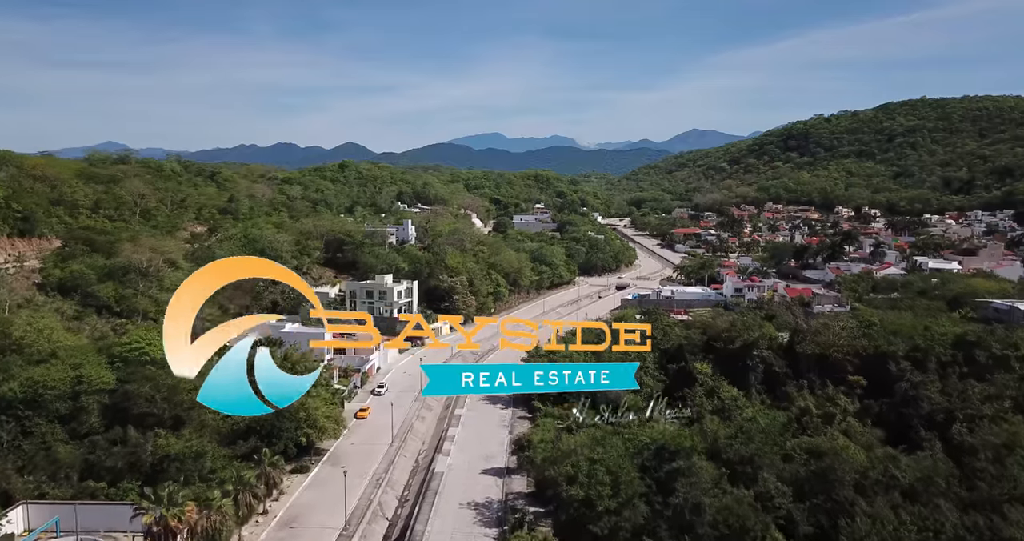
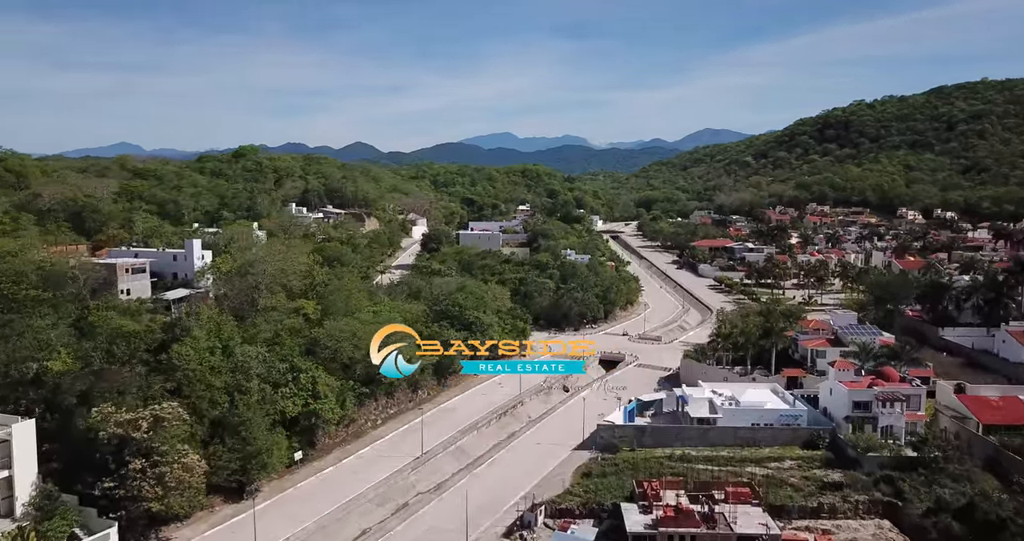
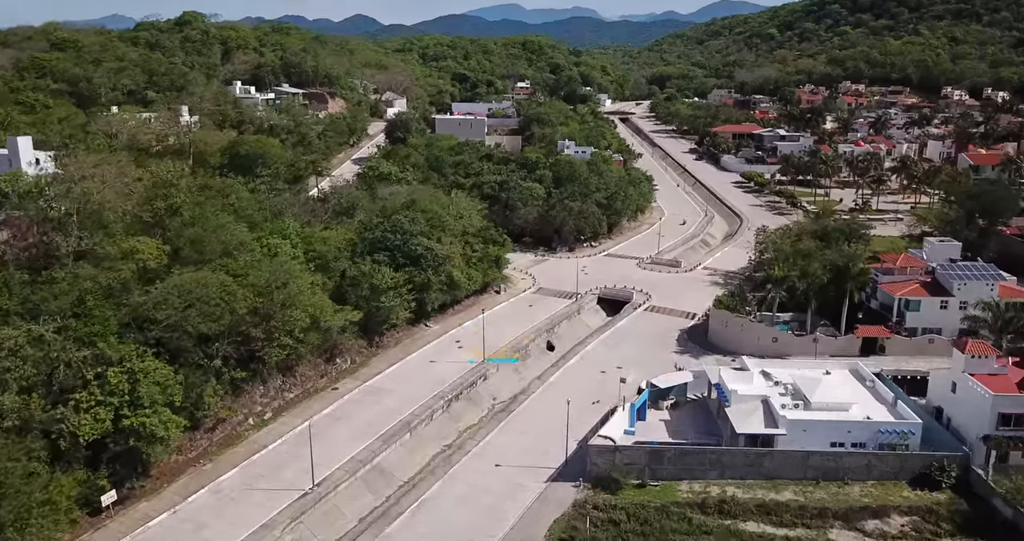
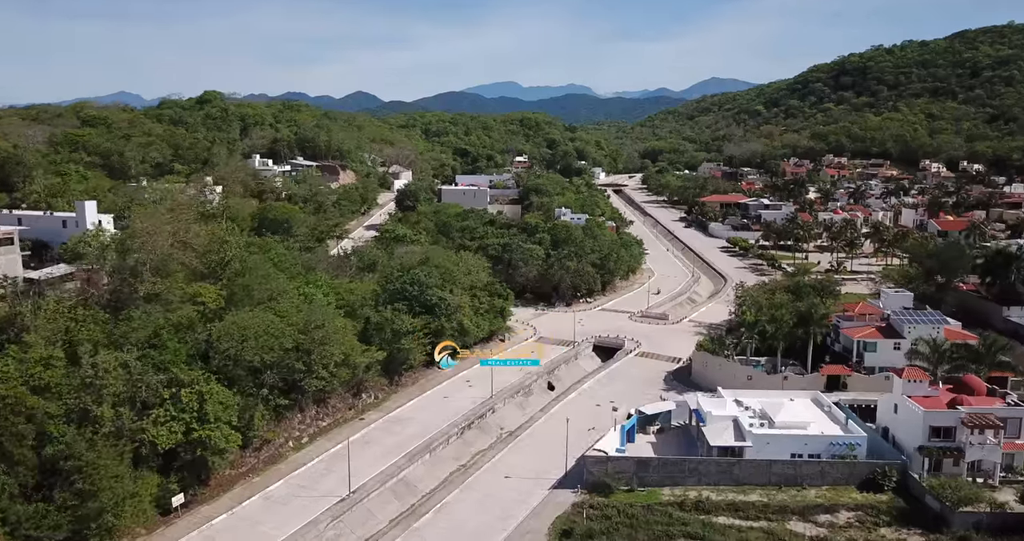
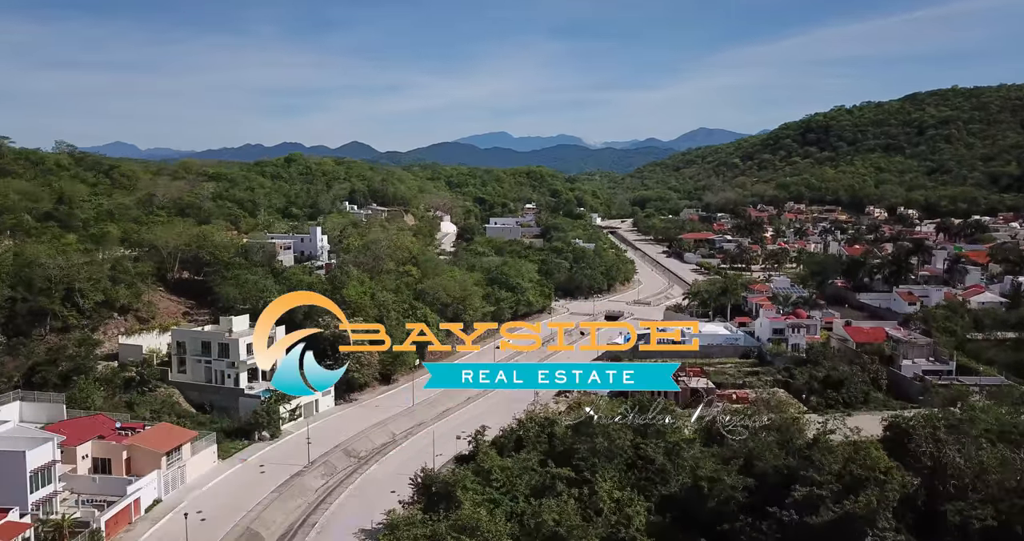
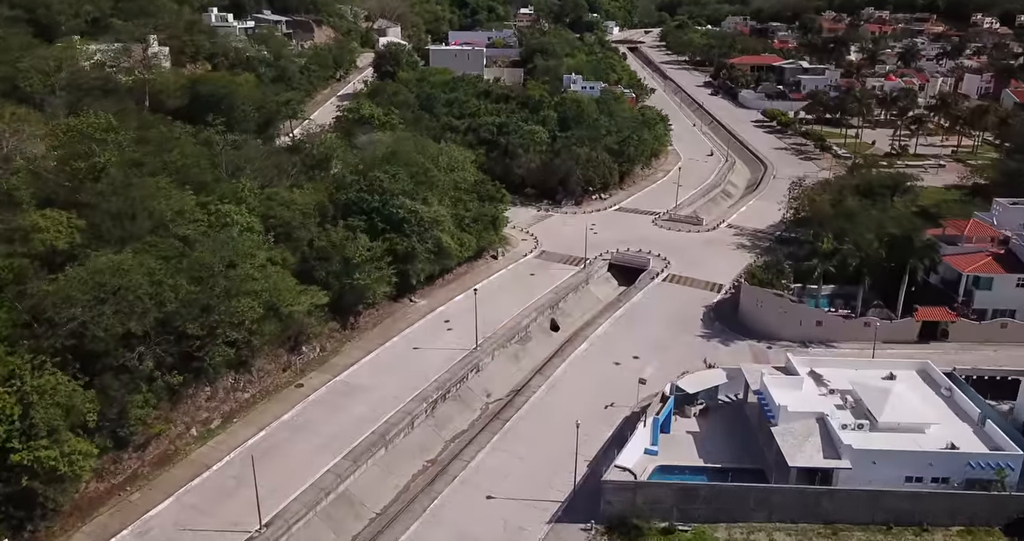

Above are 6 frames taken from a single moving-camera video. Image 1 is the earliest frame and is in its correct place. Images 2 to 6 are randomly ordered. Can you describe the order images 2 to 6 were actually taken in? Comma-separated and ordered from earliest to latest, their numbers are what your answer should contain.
5, 2, 4, 3, 6
